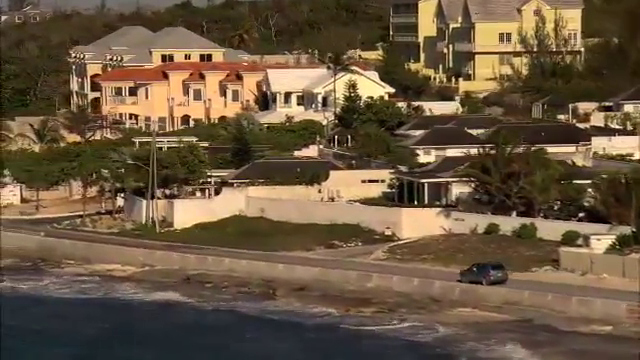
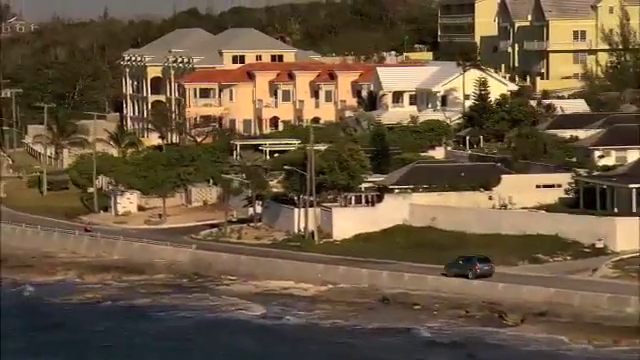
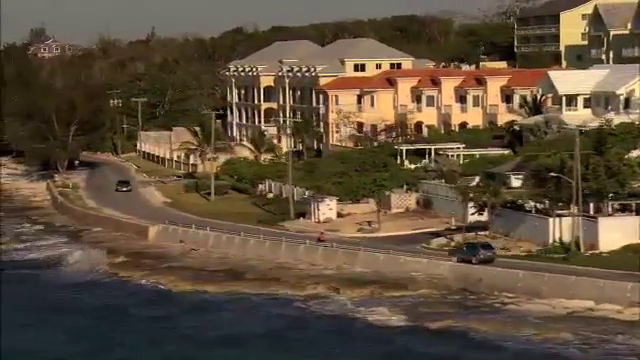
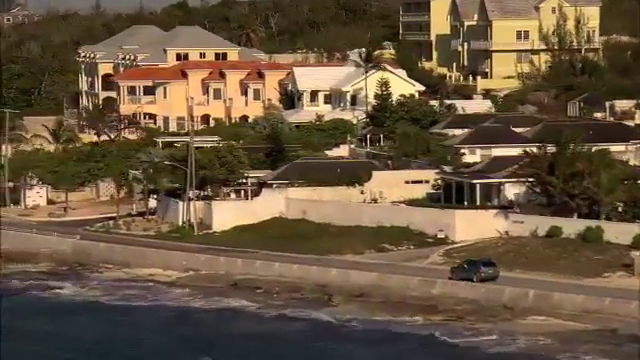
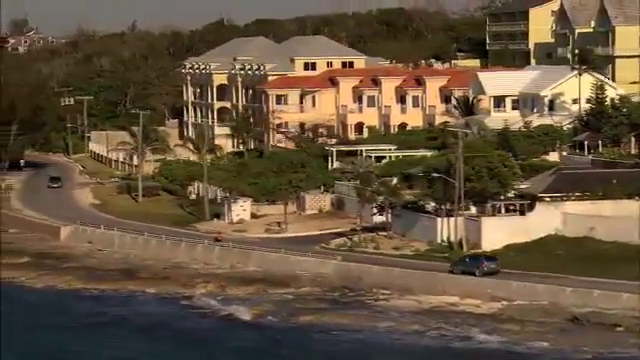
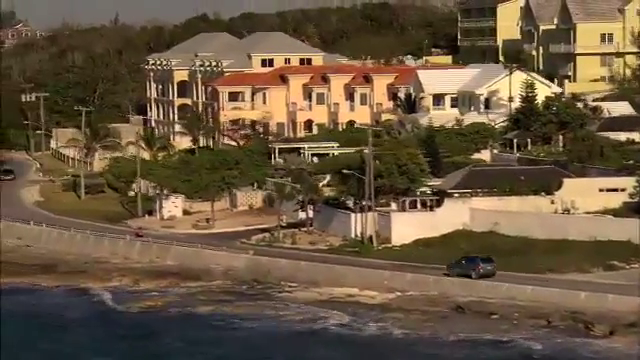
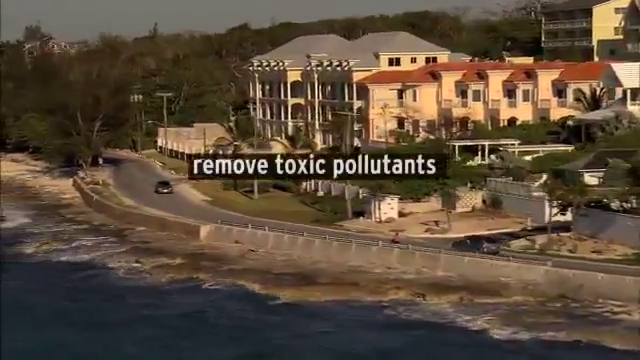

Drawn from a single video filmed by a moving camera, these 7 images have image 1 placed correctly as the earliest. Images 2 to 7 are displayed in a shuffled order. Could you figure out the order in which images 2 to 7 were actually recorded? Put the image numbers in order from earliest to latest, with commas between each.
4, 2, 6, 5, 3, 7
